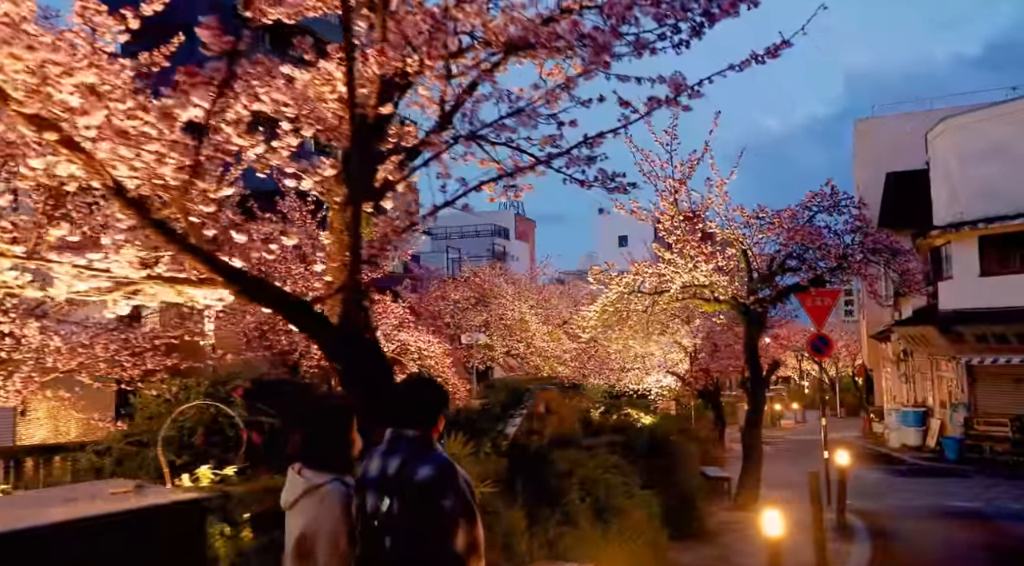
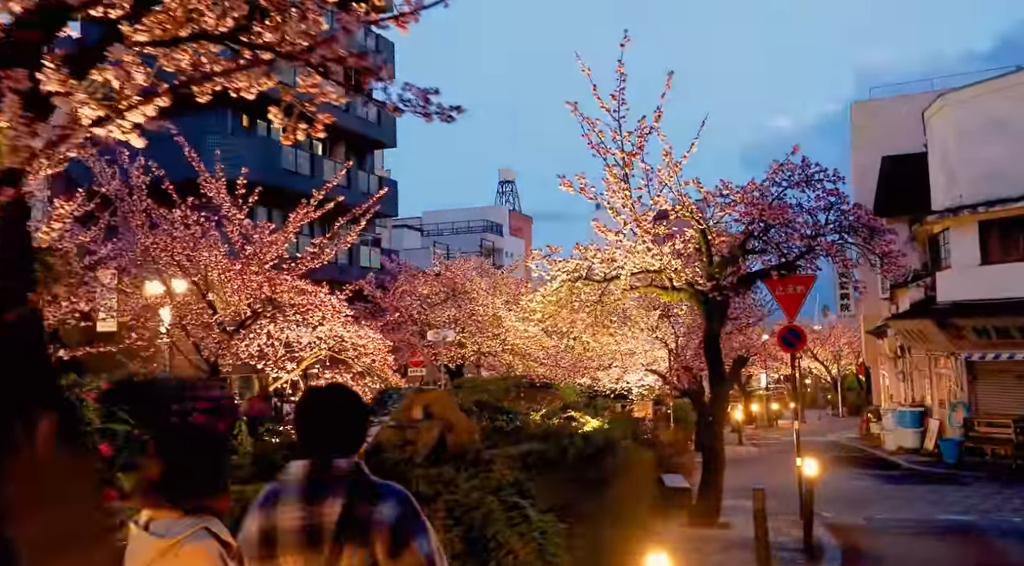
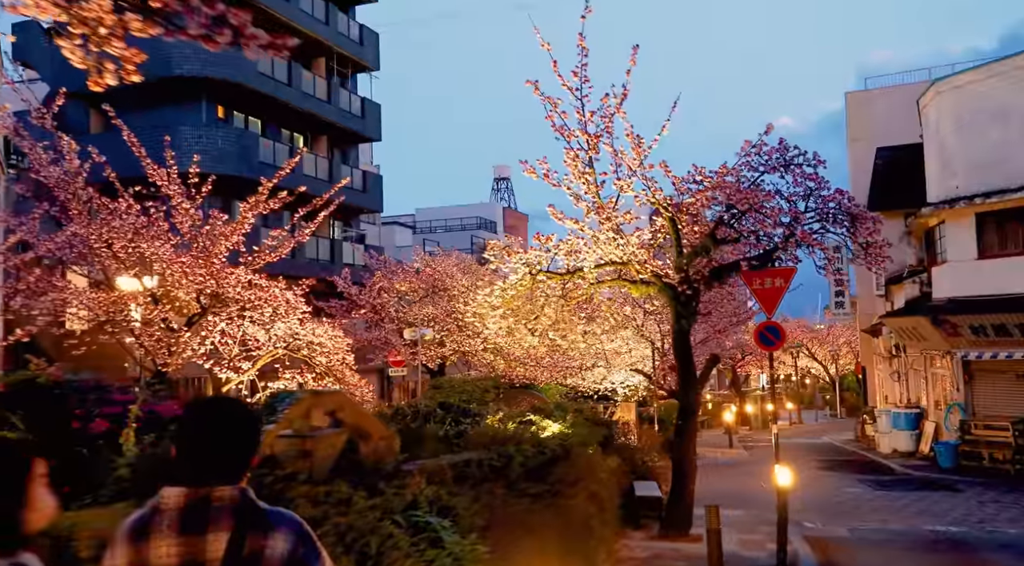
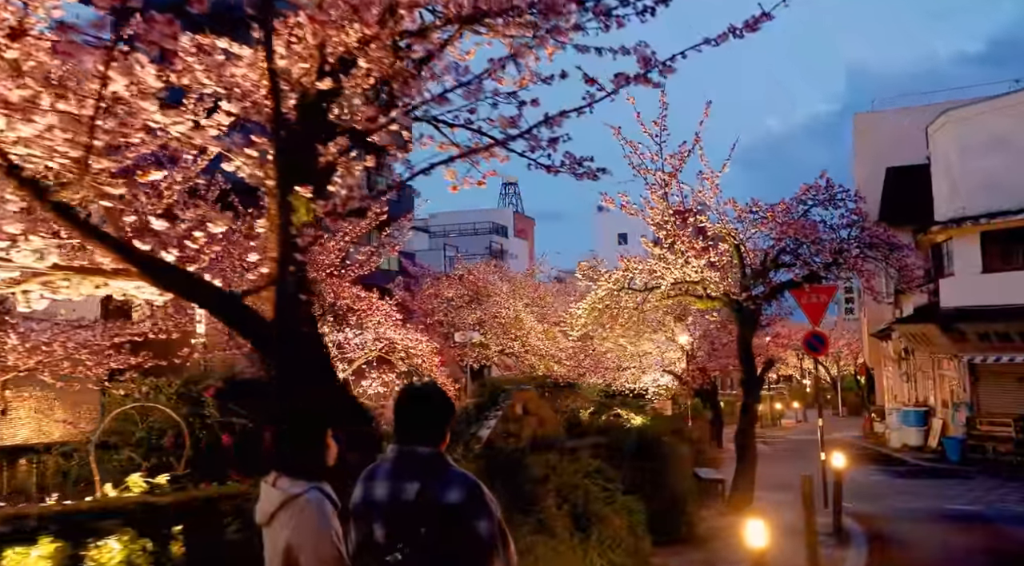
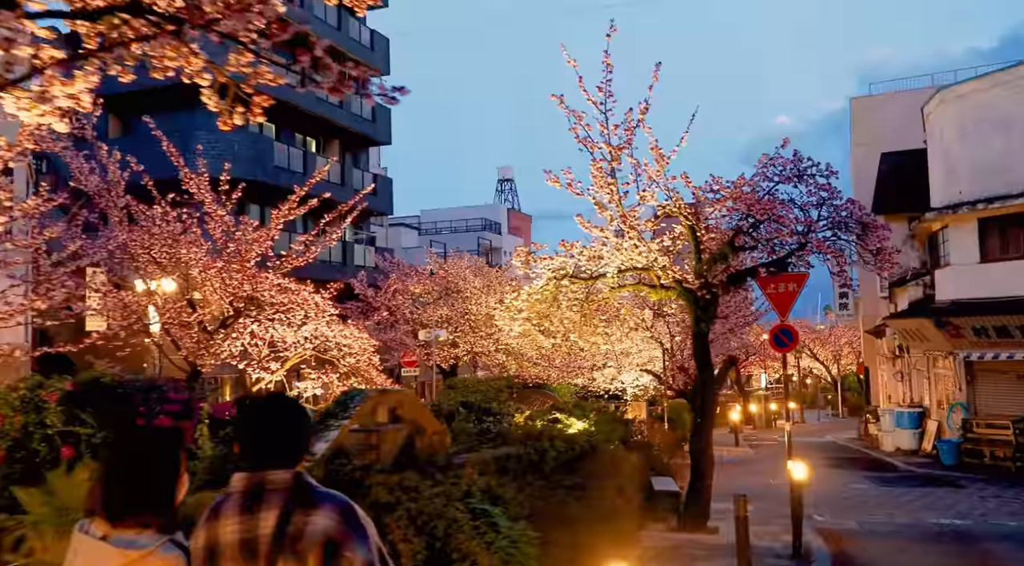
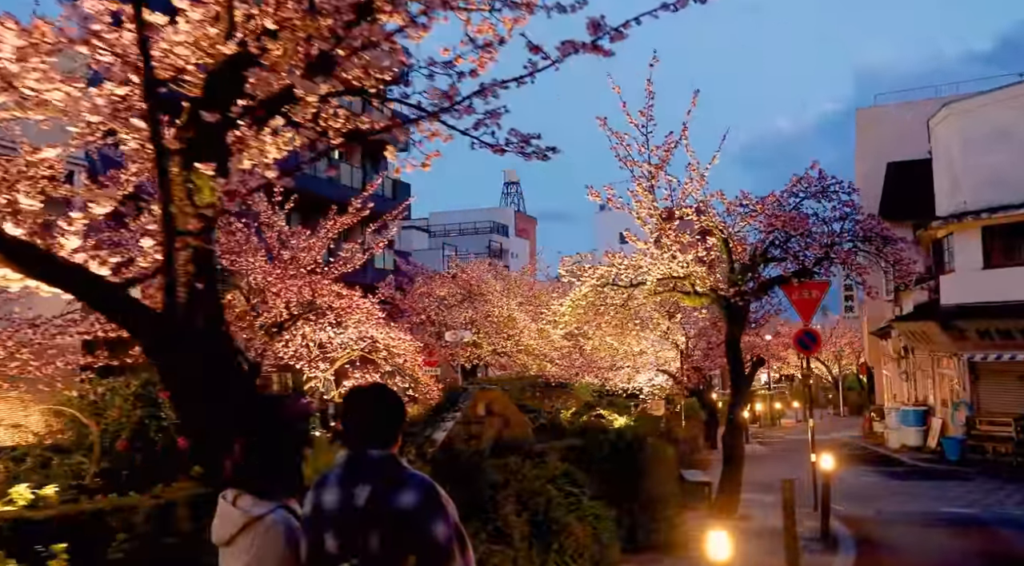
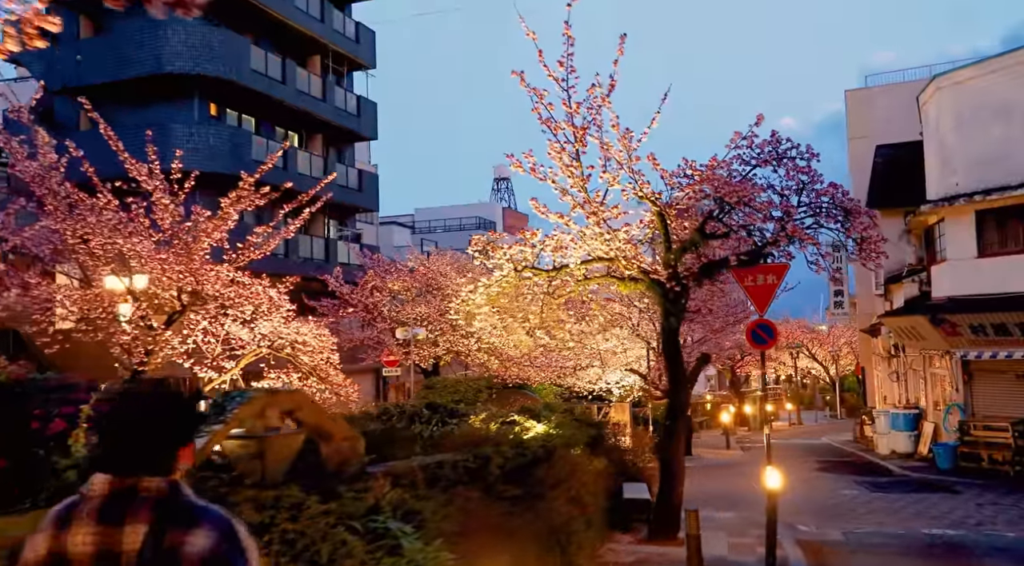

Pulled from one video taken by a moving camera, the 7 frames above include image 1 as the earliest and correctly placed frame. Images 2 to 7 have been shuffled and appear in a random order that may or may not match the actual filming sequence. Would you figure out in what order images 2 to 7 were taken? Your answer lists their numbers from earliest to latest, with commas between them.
4, 6, 2, 5, 3, 7
